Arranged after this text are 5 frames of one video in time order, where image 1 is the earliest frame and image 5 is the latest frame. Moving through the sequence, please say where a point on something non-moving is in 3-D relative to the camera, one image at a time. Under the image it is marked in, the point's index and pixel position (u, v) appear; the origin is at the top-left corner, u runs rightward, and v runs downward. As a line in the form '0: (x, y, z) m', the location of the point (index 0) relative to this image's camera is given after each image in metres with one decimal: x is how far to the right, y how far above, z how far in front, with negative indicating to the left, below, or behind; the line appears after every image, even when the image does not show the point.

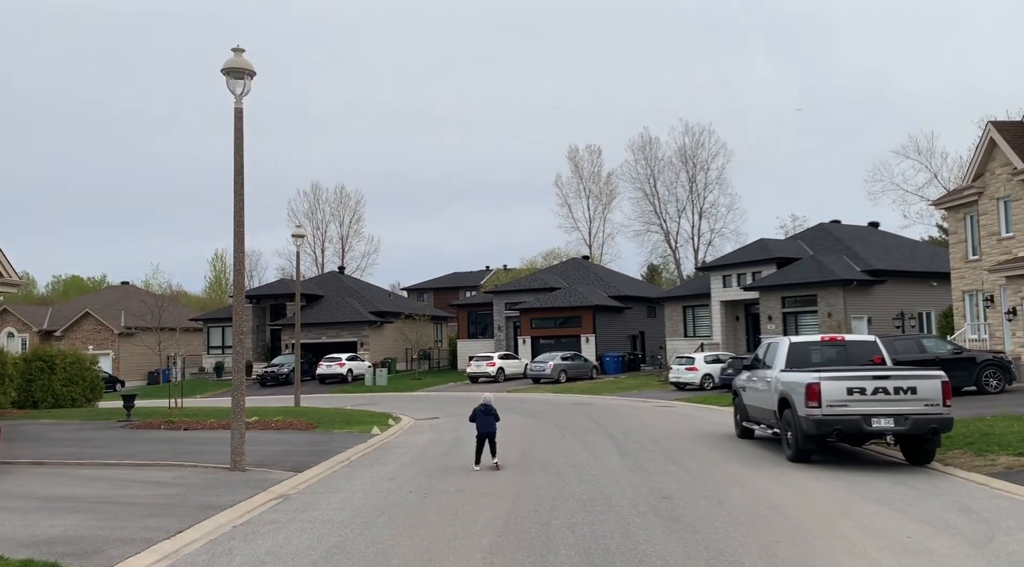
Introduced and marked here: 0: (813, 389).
0: (+4.4, -1.5, +15.0) m
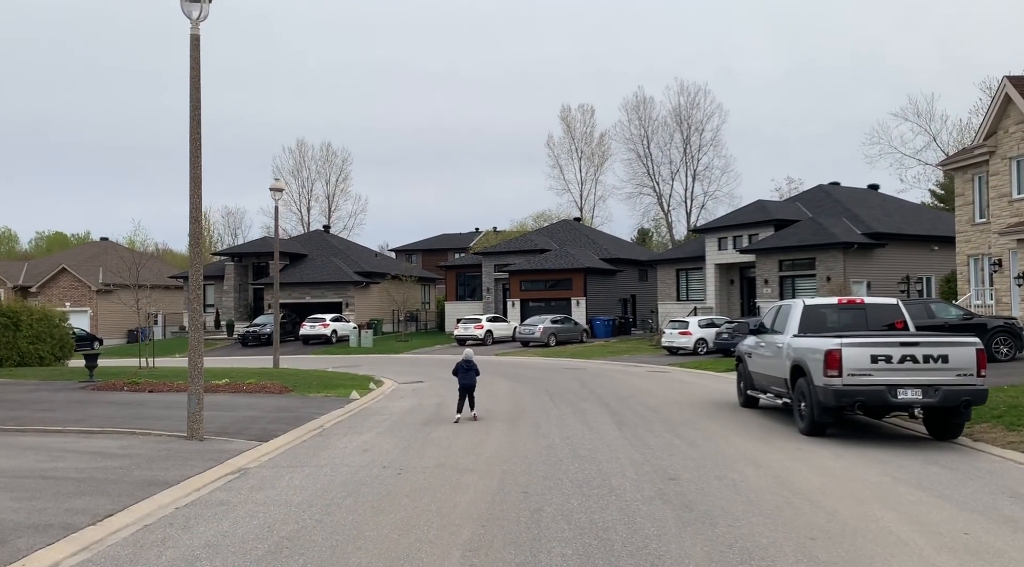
0: (+4.2, -1.0, +13.5) m
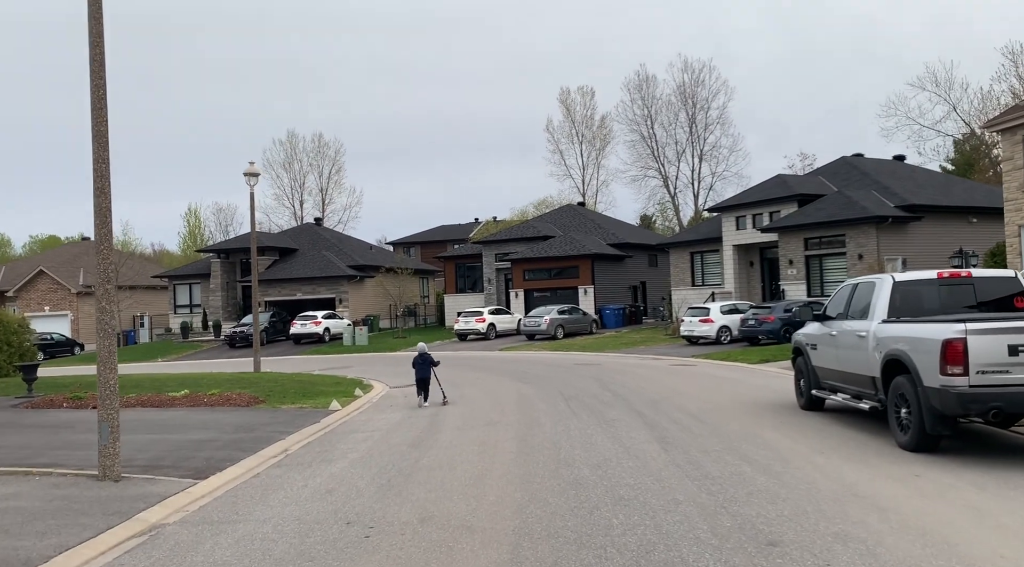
0: (+4.3, -0.6, +10.1) m
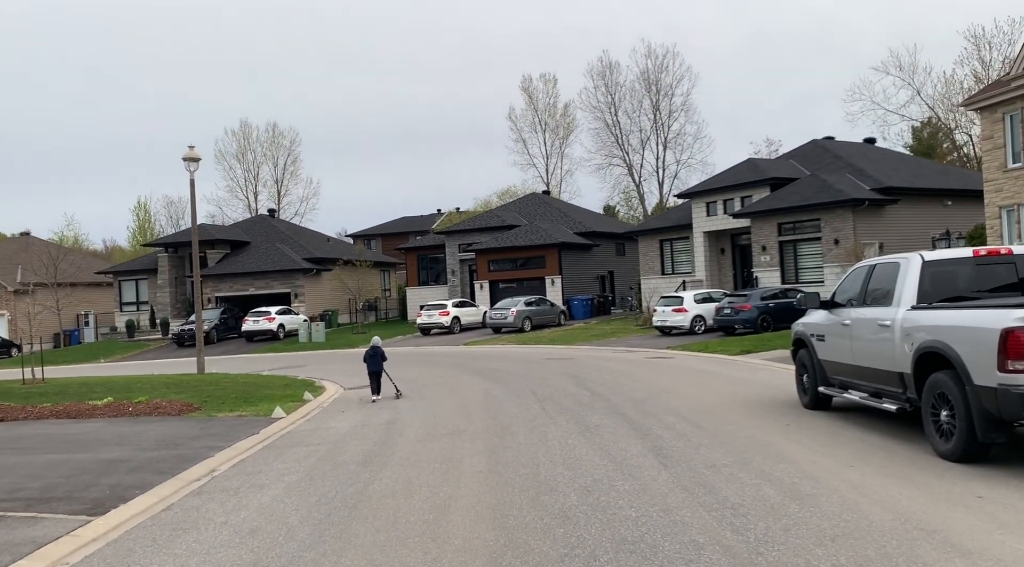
0: (+4.0, -0.4, +8.3) m
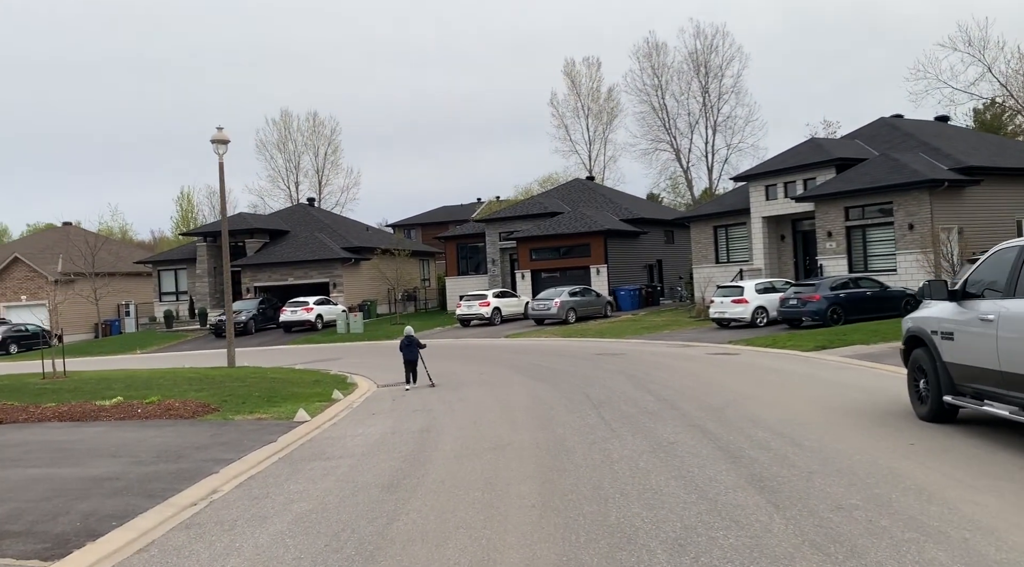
0: (+4.4, -0.3, +6.0) m
